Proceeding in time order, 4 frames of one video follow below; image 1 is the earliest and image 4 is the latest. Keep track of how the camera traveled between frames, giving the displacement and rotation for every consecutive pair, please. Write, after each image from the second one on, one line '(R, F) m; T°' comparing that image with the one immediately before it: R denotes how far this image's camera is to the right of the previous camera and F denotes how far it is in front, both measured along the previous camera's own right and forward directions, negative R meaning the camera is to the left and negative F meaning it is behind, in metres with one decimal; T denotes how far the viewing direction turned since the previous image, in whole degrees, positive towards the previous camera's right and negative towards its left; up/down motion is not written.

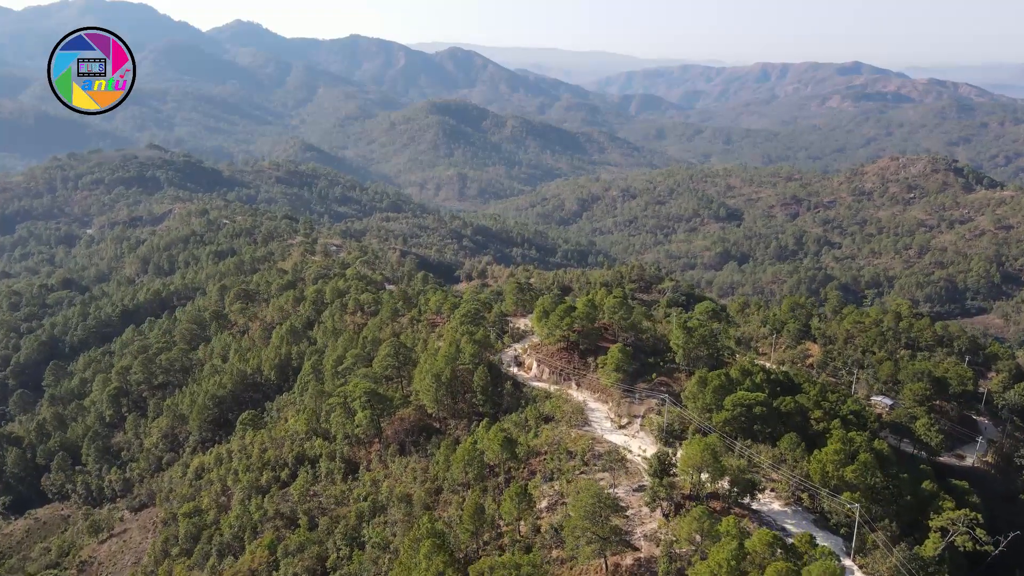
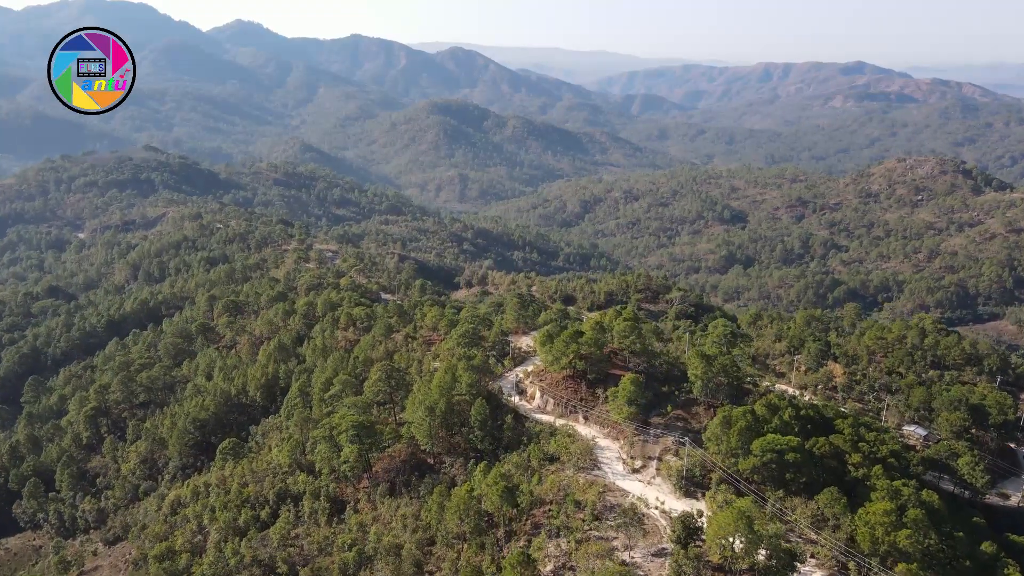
(0.0, +2.5) m; 0°
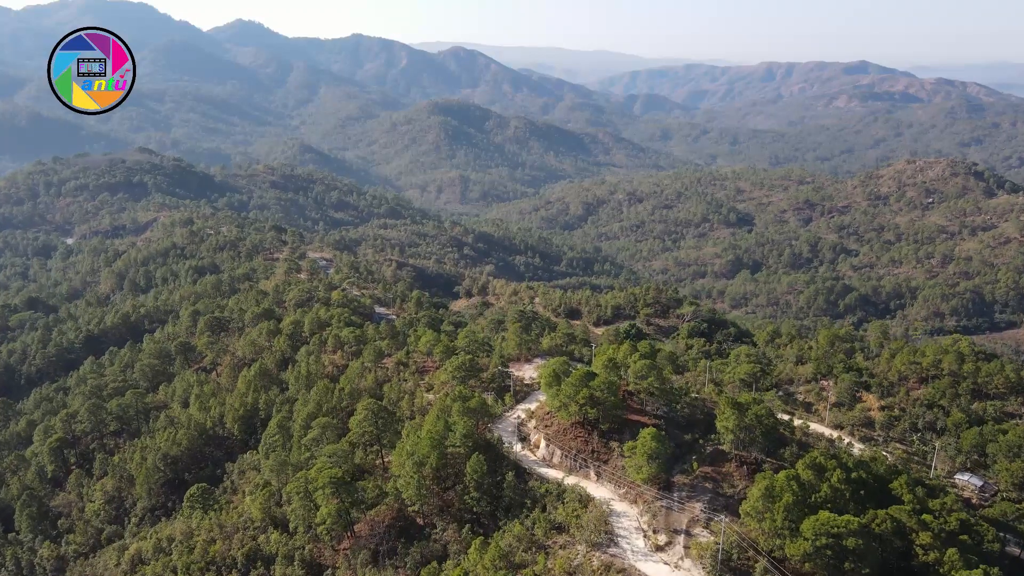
(0.0, +3.4) m; 0°
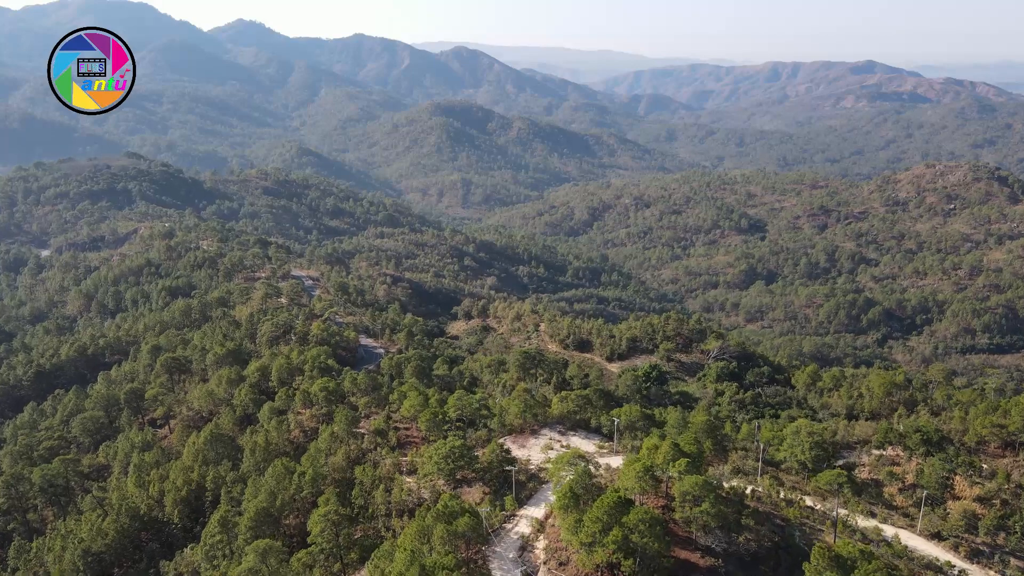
(0.0, +6.6) m; 0°
